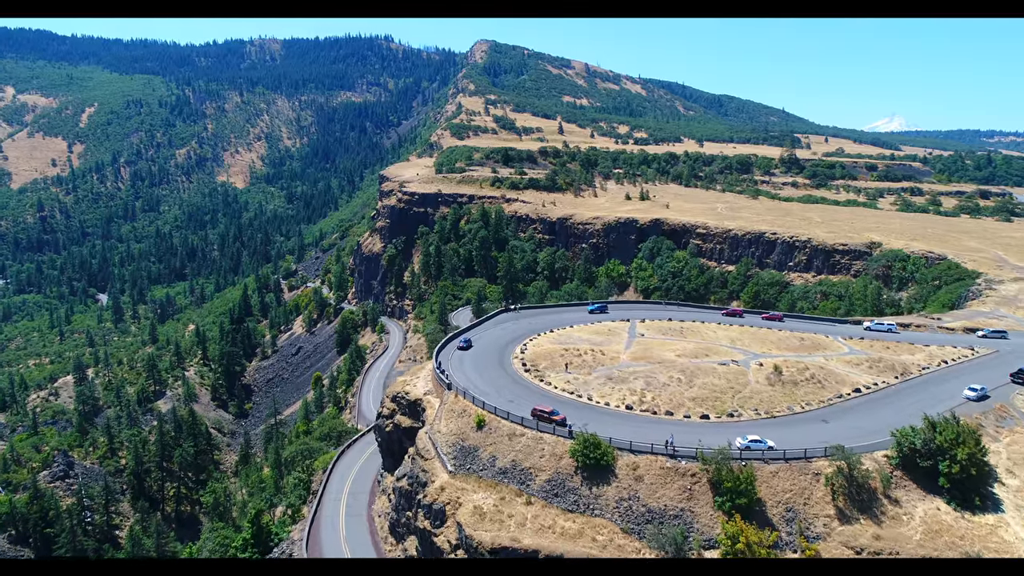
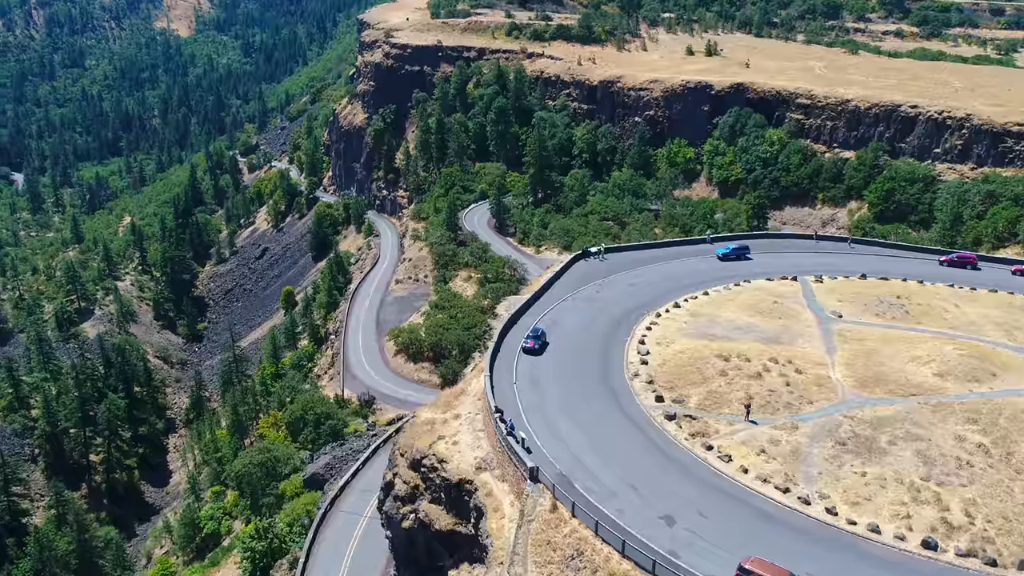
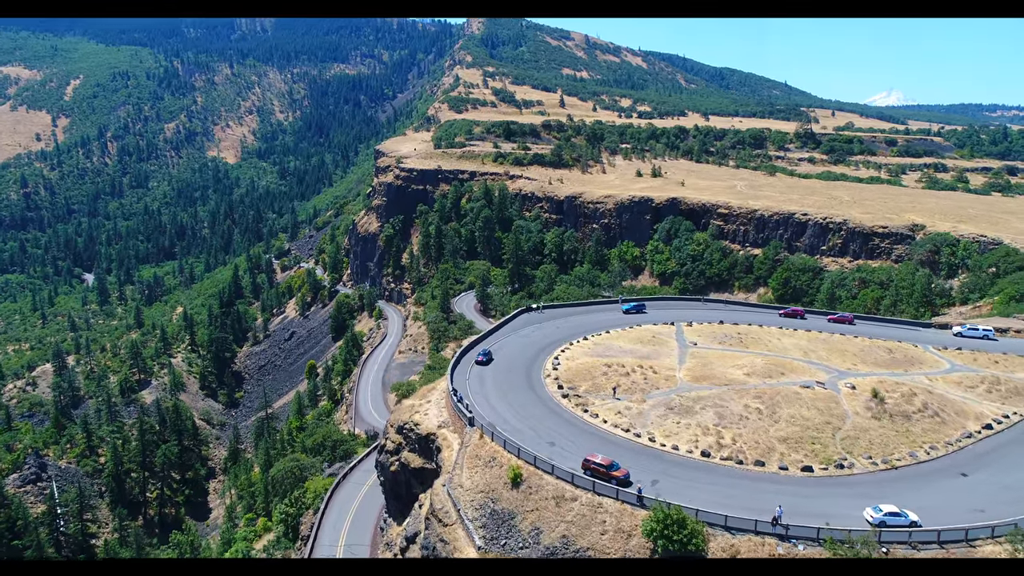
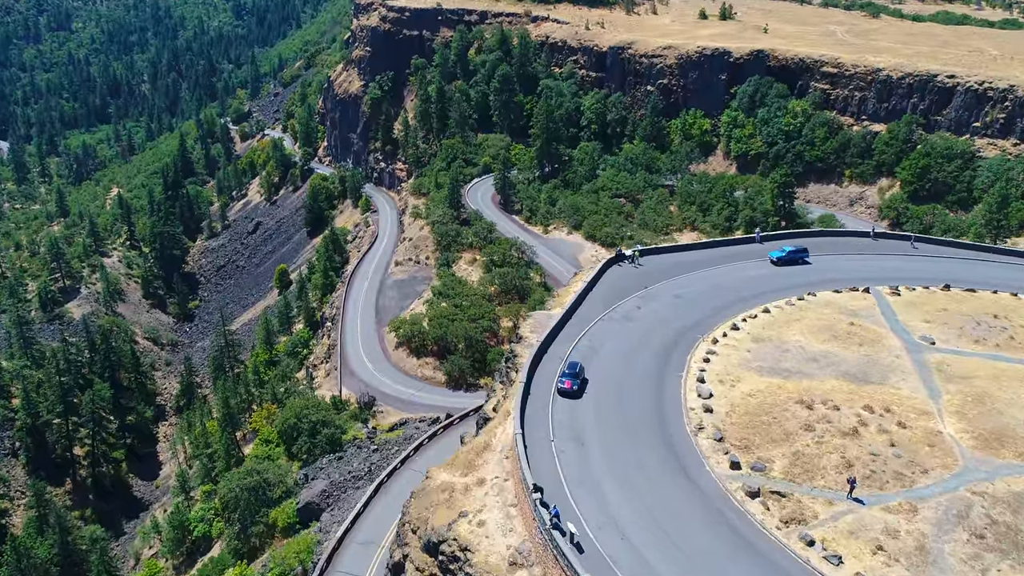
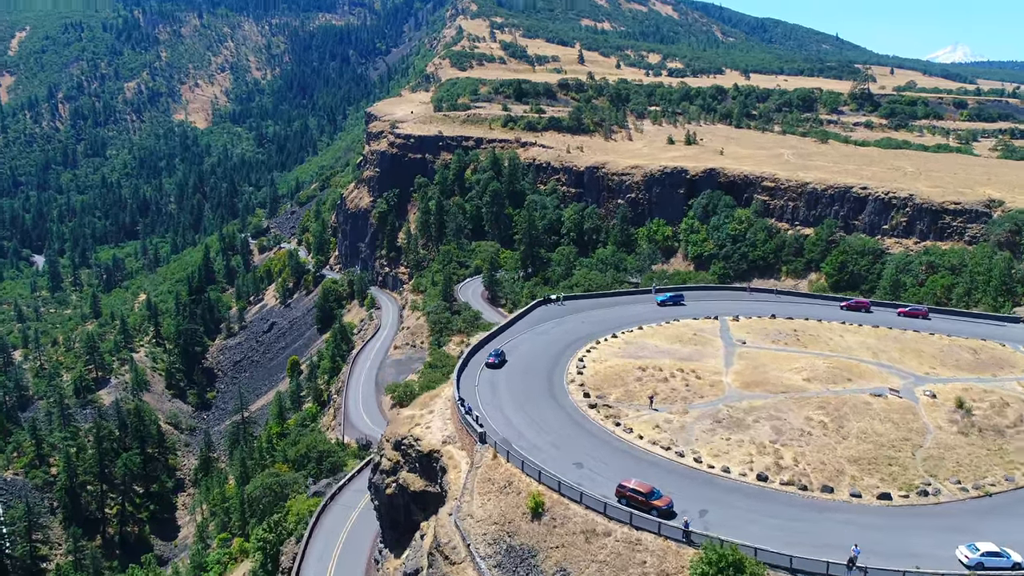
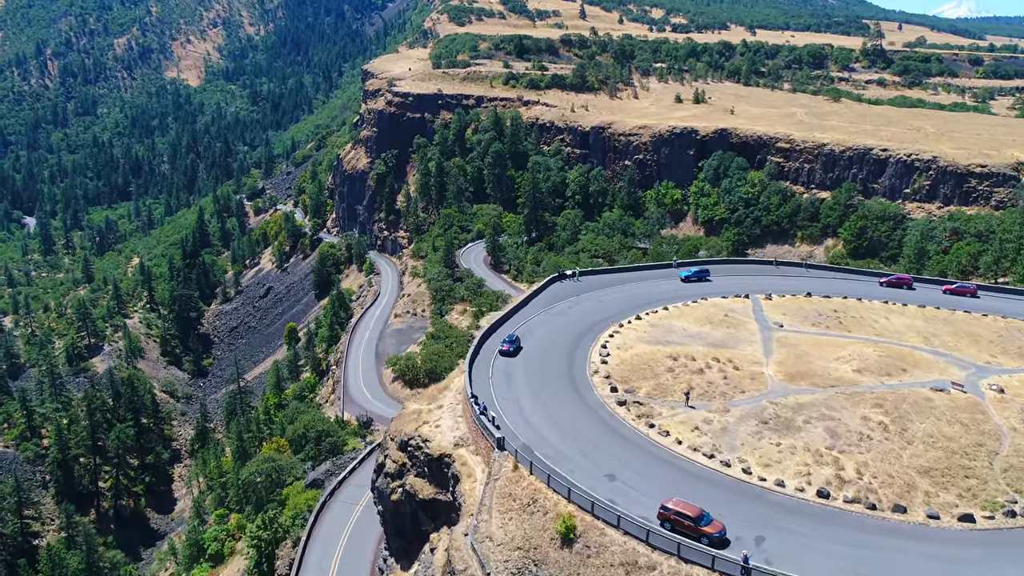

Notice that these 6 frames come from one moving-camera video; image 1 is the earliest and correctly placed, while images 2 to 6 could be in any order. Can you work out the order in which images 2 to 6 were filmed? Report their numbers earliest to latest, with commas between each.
3, 5, 6, 2, 4
